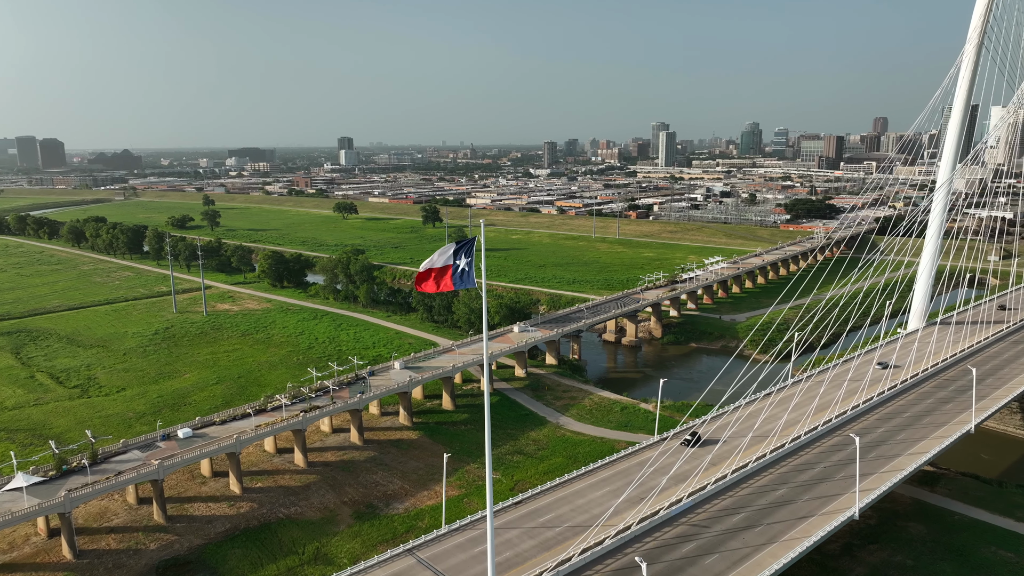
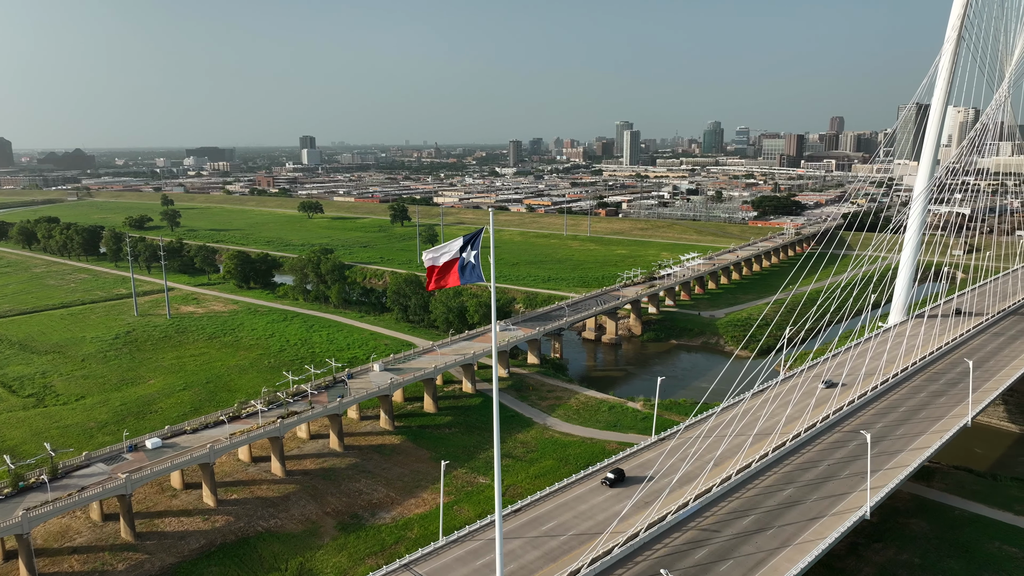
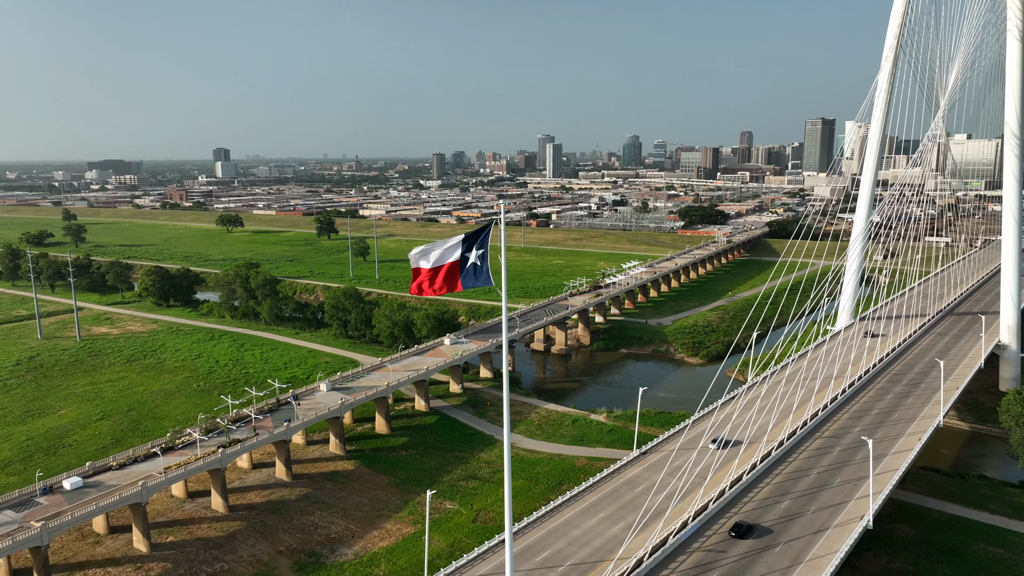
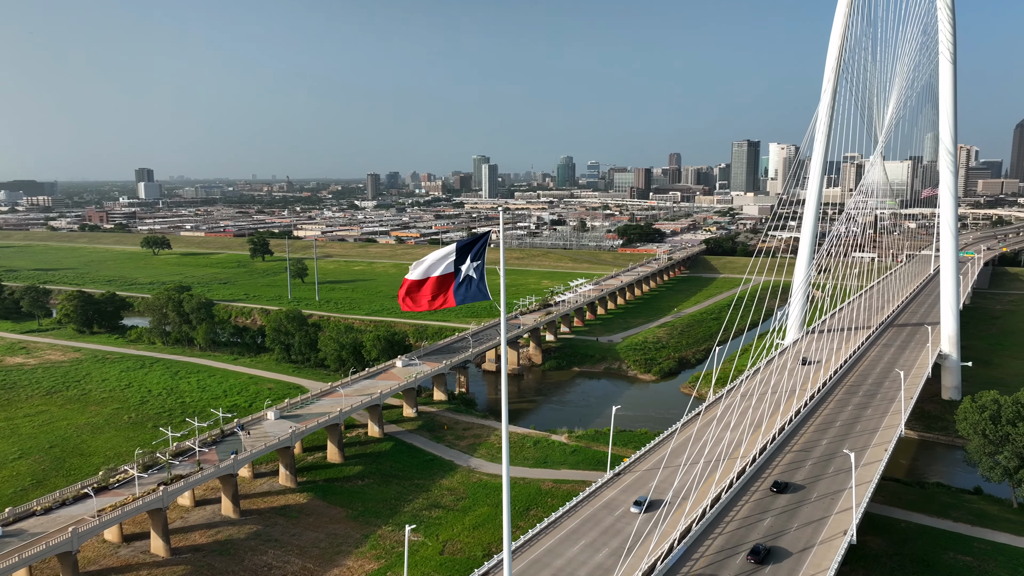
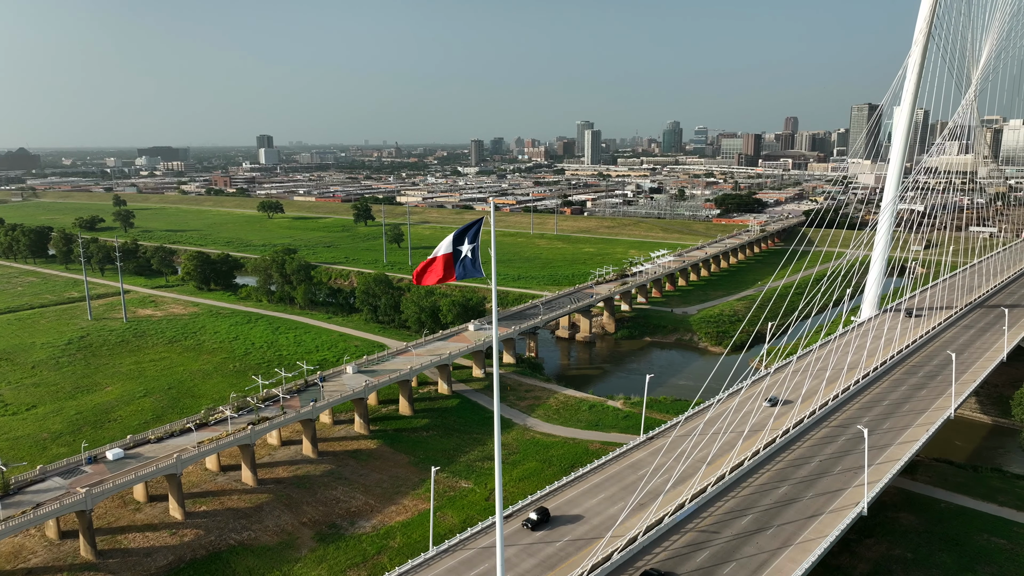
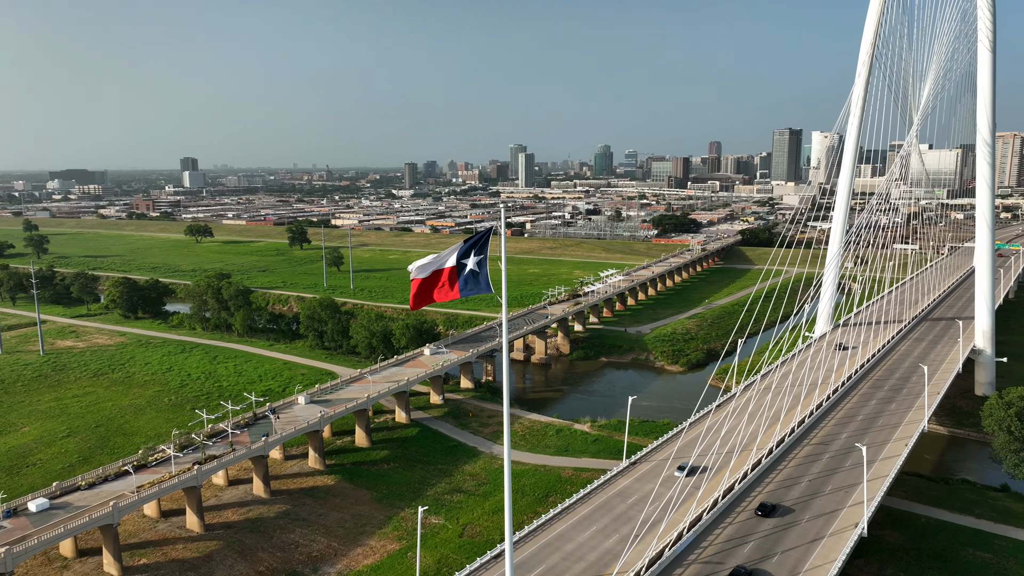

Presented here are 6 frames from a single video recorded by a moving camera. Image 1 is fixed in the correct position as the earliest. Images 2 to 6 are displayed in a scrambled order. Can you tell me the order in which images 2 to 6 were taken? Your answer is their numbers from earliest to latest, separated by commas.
2, 5, 3, 6, 4
